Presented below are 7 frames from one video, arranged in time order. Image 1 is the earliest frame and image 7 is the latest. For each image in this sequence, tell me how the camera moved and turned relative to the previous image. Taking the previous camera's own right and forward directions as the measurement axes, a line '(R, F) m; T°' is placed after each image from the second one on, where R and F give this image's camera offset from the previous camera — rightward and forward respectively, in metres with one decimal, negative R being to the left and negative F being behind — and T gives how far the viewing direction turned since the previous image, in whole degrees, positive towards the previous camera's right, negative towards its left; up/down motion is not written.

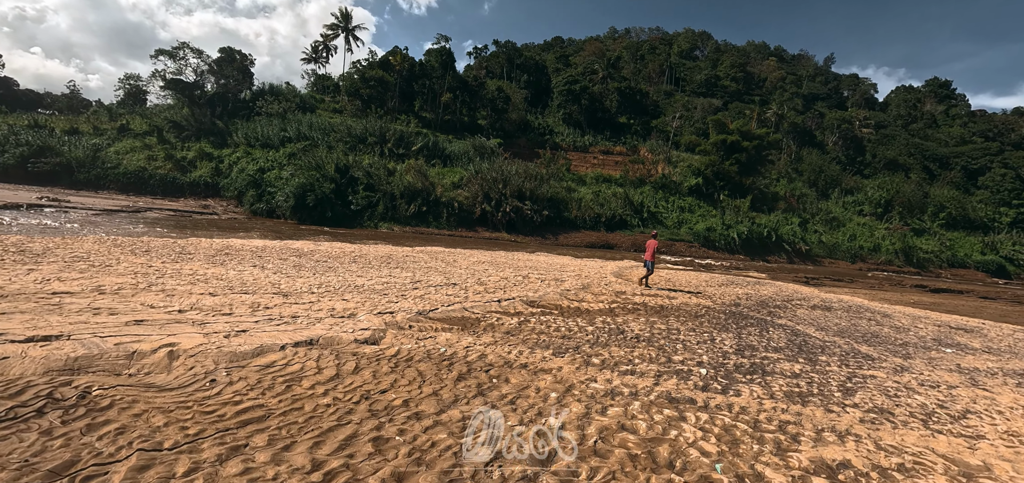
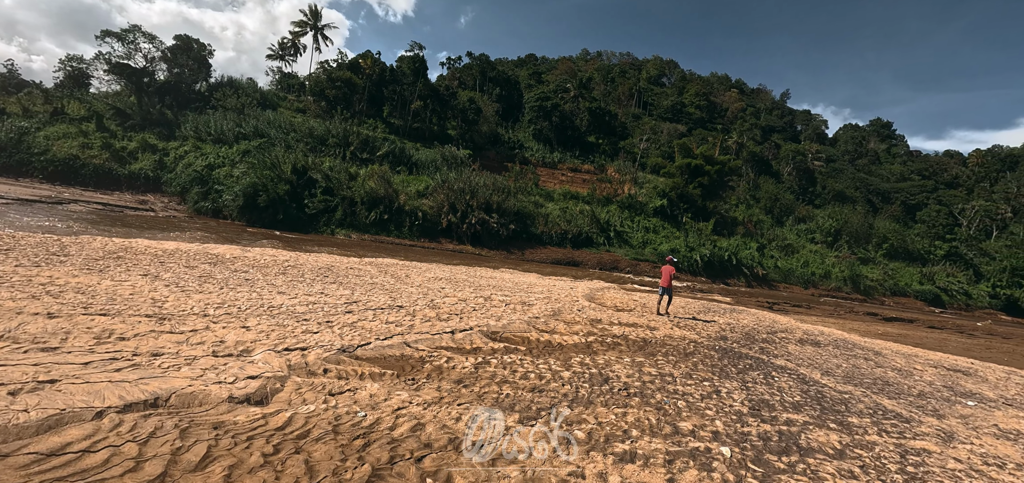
(+0.1, +2.0) m; +5°
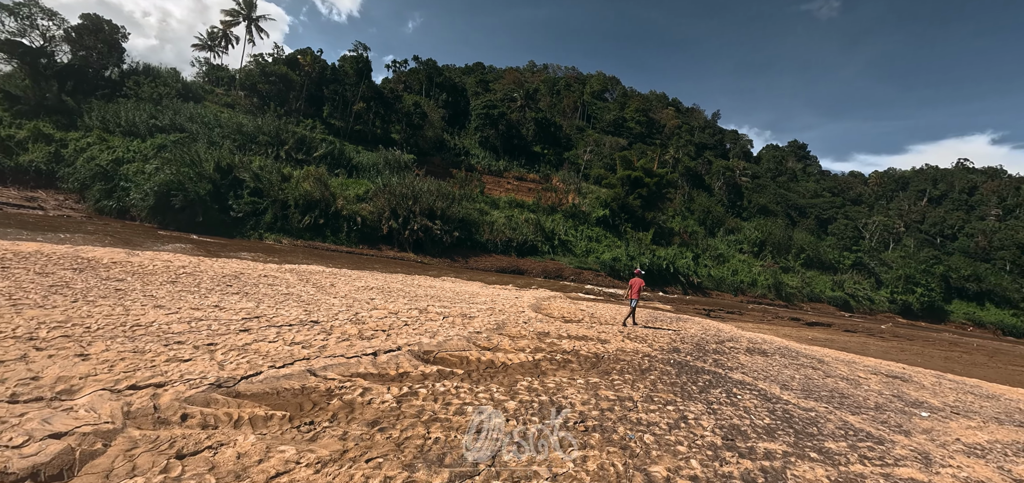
(+0.1, +1.2) m; +7°
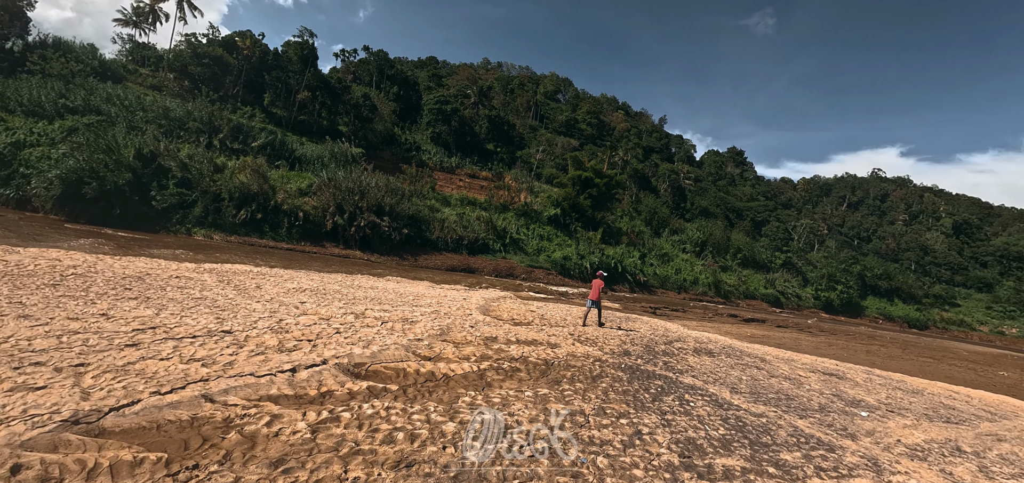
(+0.1, +0.7) m; +6°
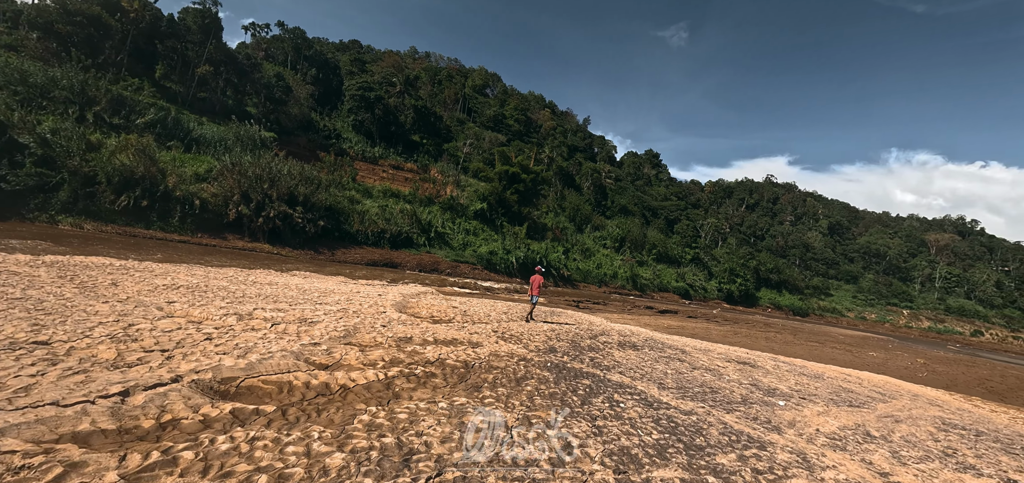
(+0.2, +0.9) m; +10°
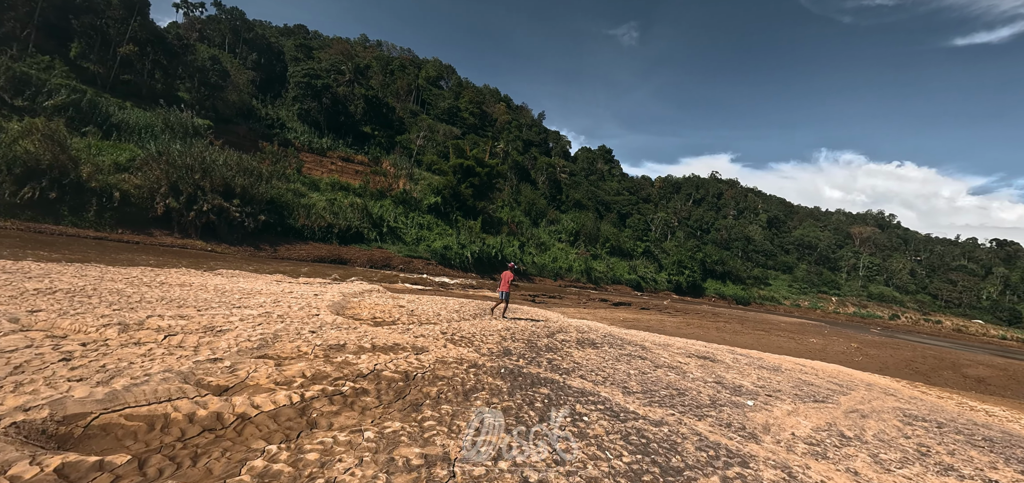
(+0.1, +1.0) m; +6°
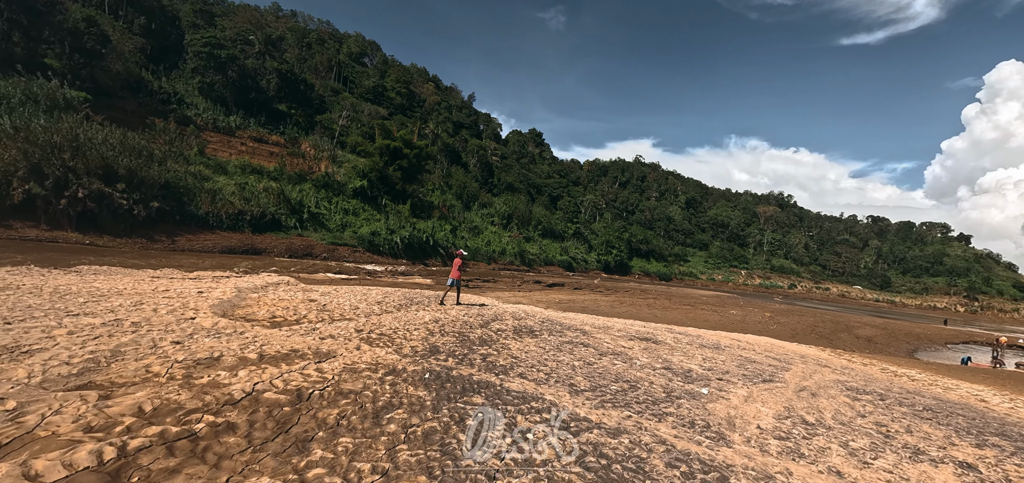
(+0.1, +1.3) m; +9°
